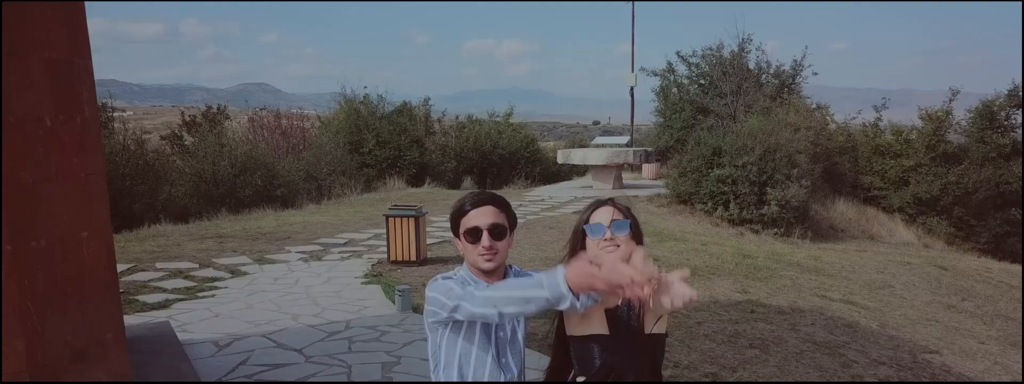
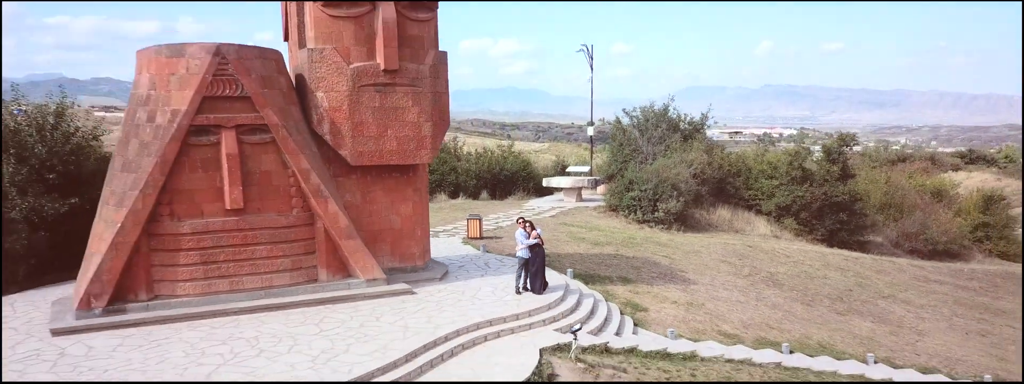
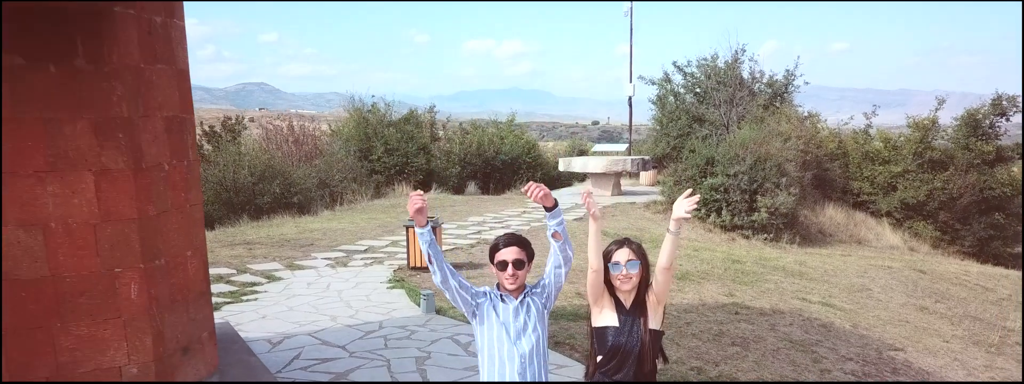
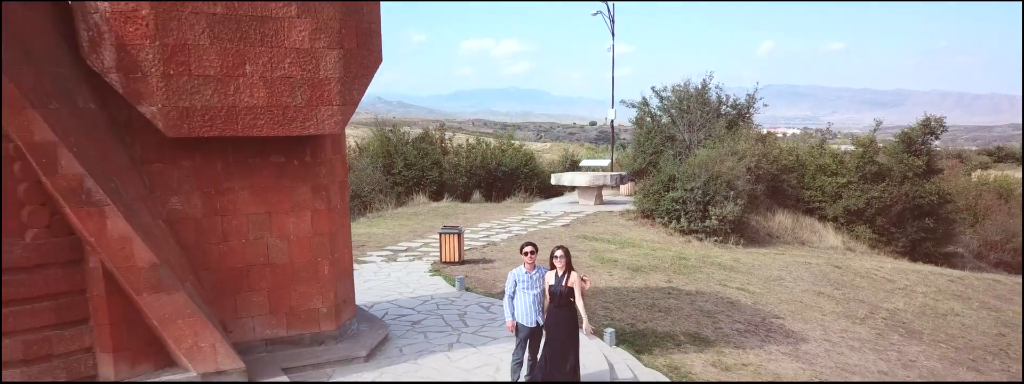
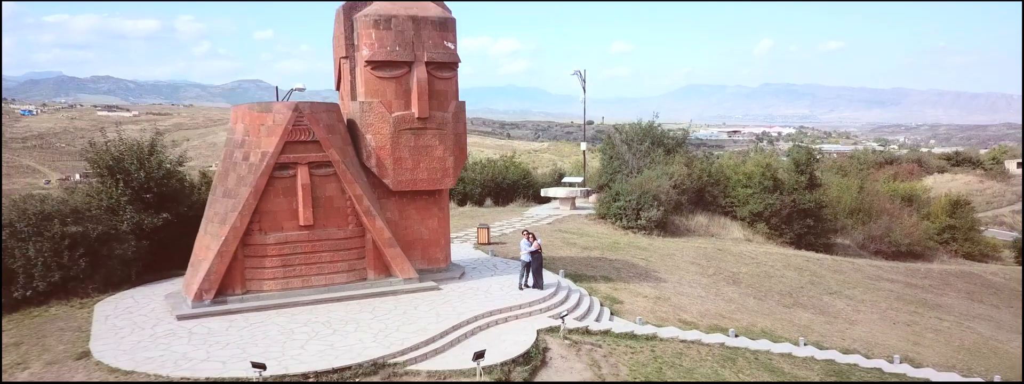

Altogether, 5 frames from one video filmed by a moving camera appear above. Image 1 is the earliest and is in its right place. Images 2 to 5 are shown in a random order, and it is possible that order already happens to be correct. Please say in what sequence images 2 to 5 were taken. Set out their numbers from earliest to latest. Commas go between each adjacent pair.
3, 4, 2, 5
